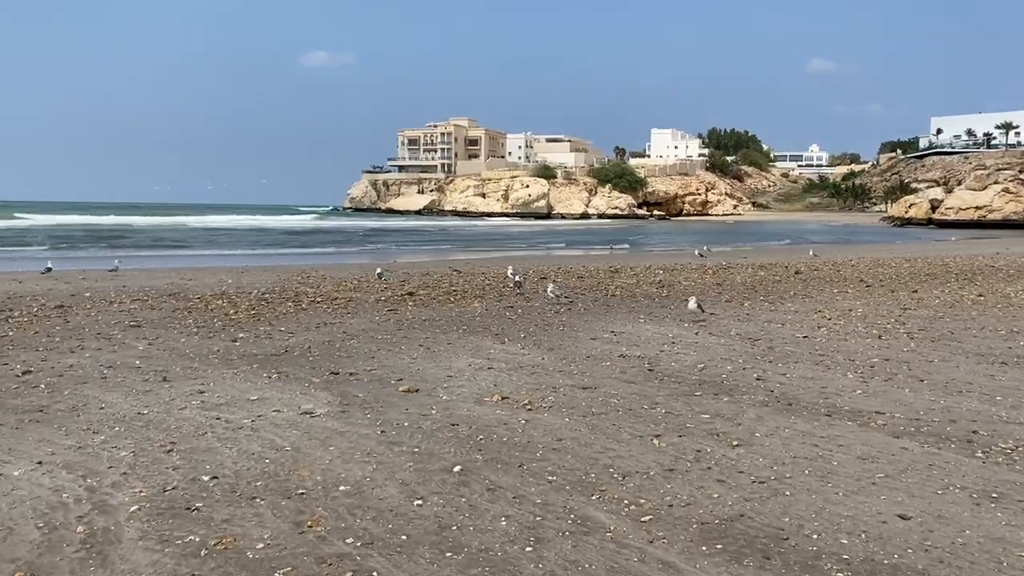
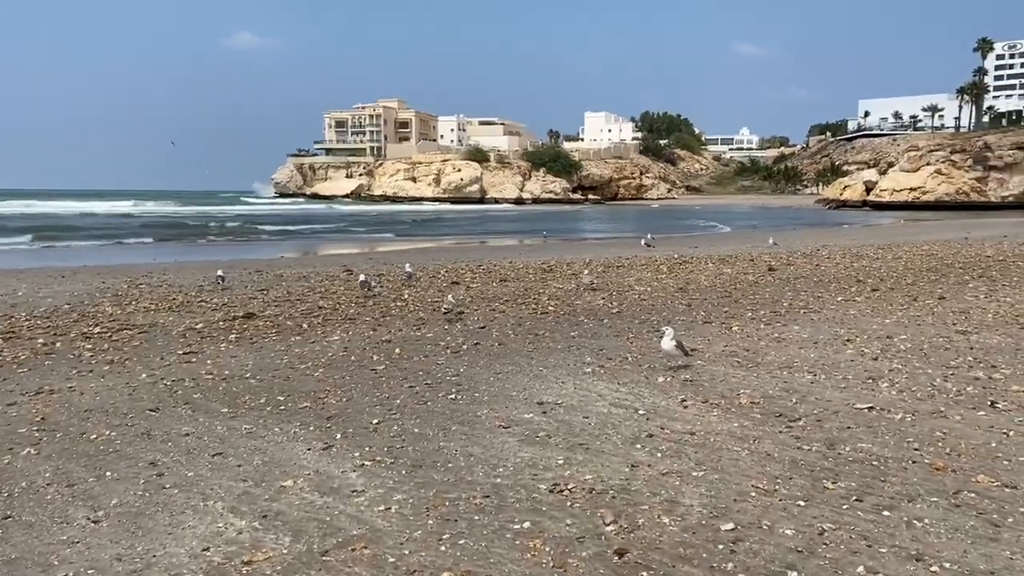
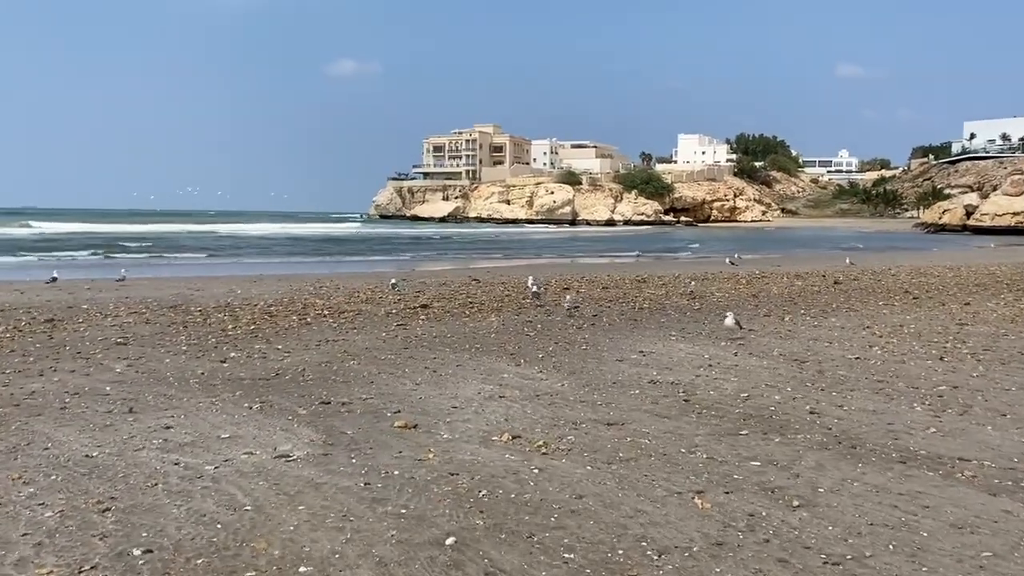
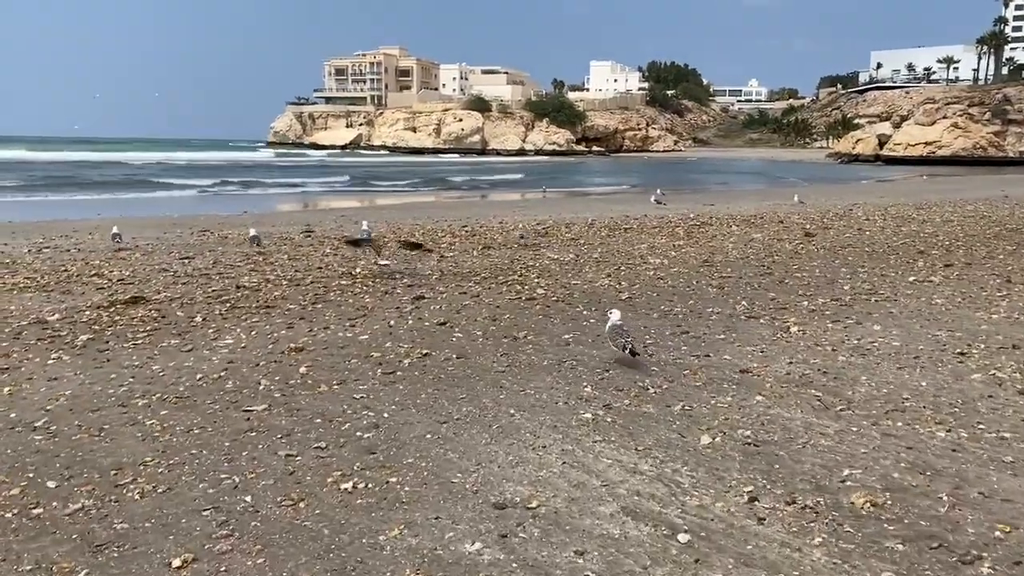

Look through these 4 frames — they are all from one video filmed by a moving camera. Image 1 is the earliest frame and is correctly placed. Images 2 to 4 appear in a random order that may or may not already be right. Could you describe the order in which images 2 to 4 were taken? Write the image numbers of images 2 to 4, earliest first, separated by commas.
3, 2, 4
